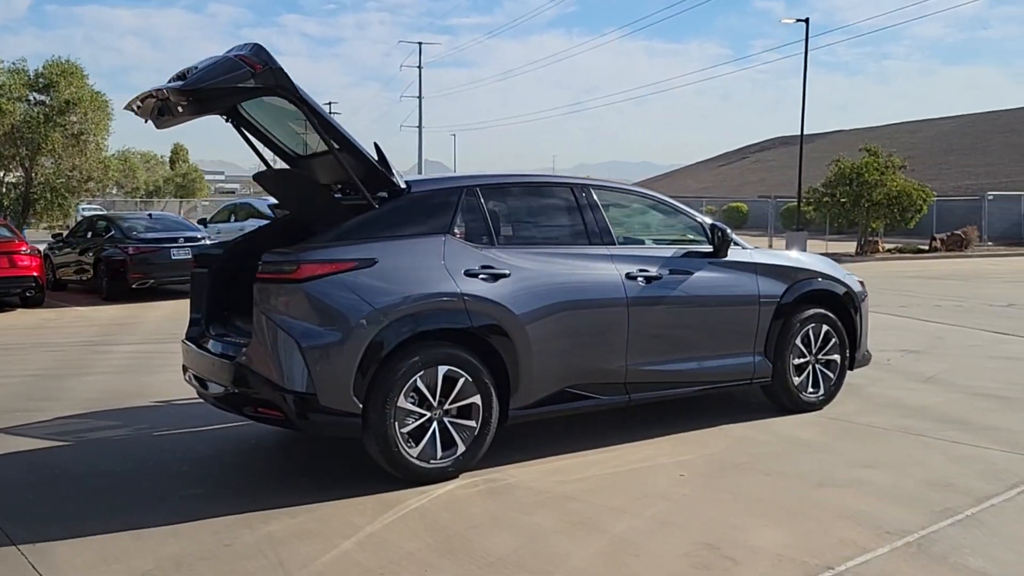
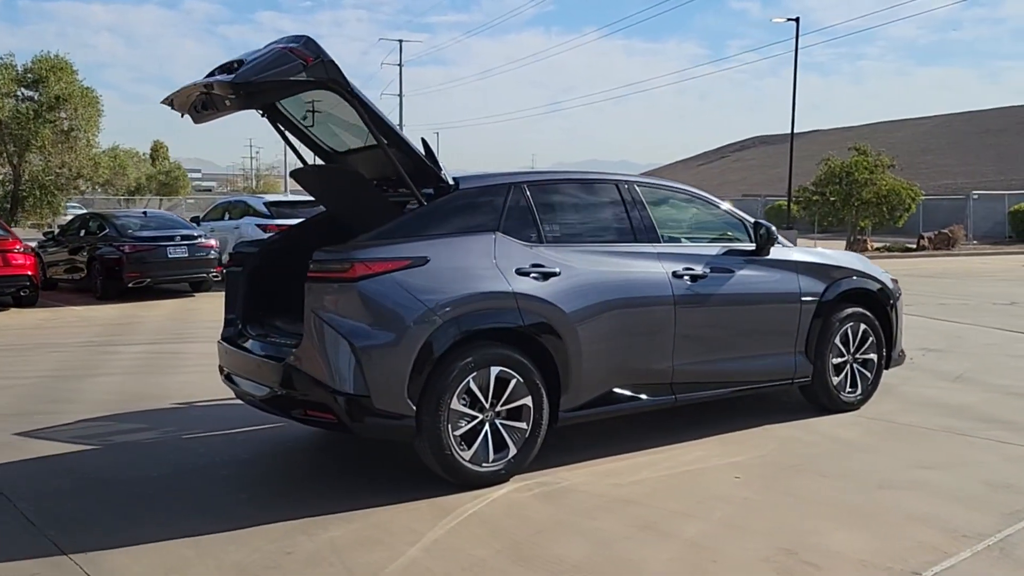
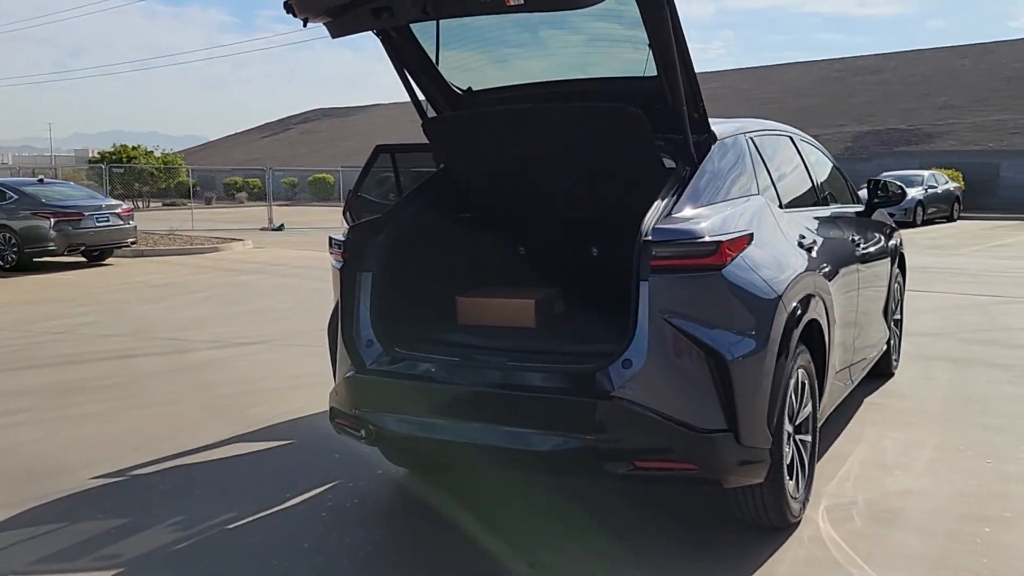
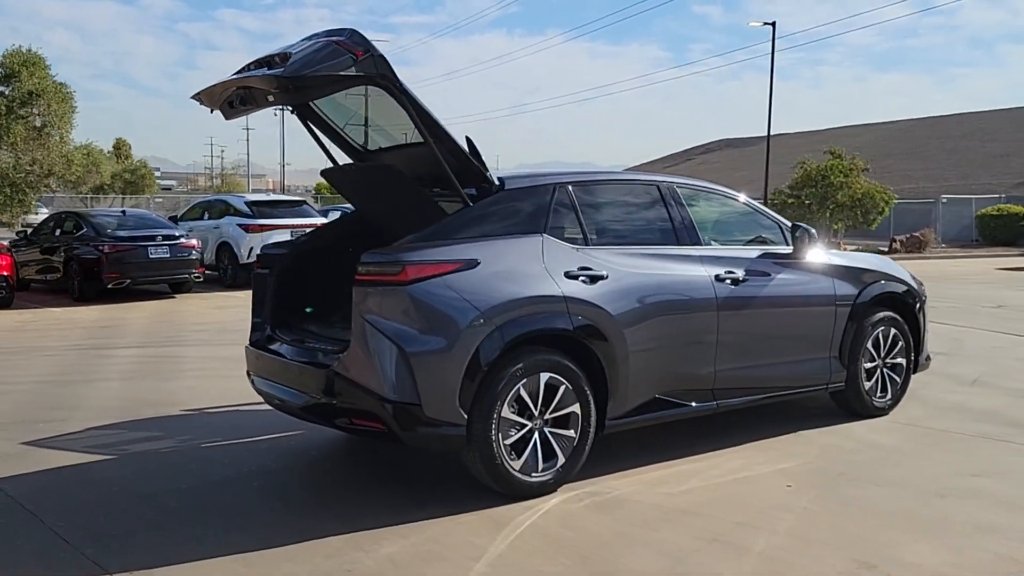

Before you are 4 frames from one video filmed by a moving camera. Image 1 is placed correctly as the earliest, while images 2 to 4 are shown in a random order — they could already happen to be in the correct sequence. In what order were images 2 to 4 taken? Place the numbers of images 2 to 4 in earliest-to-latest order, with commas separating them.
2, 4, 3
